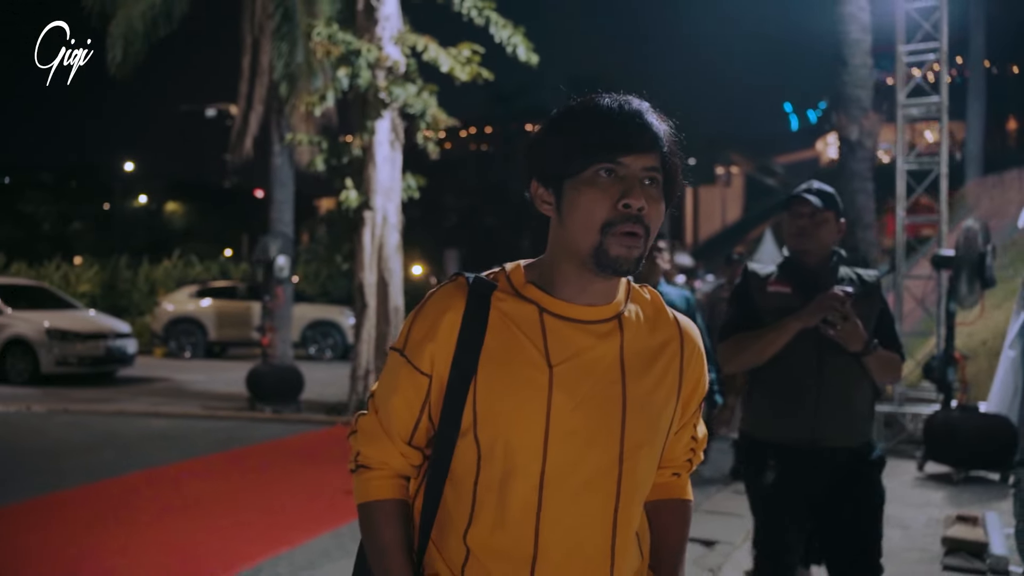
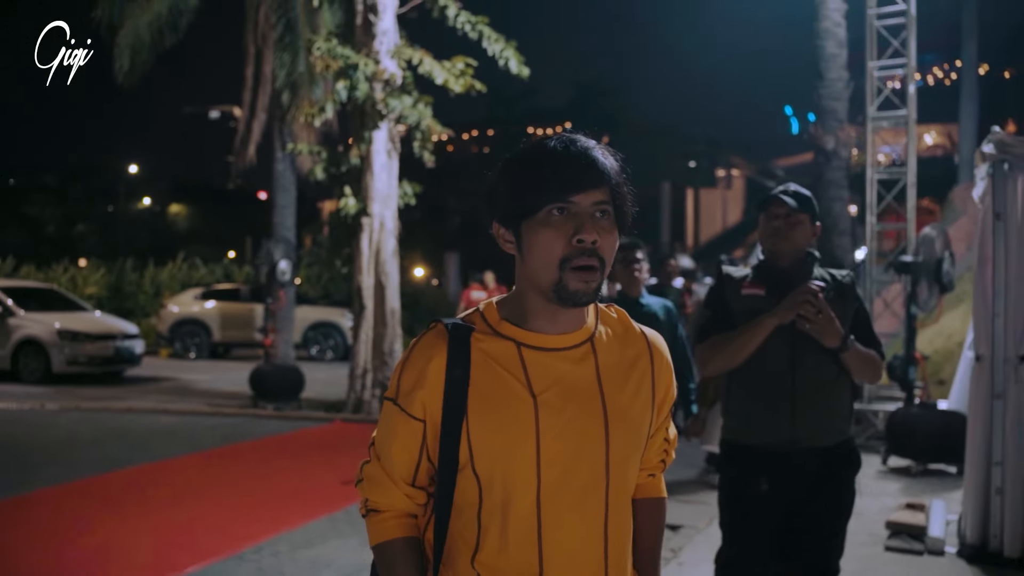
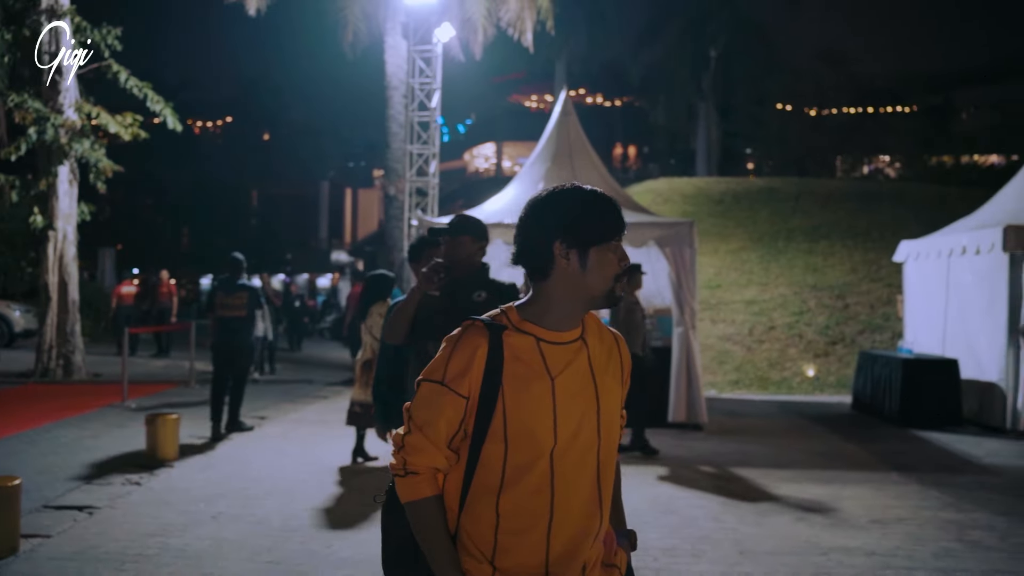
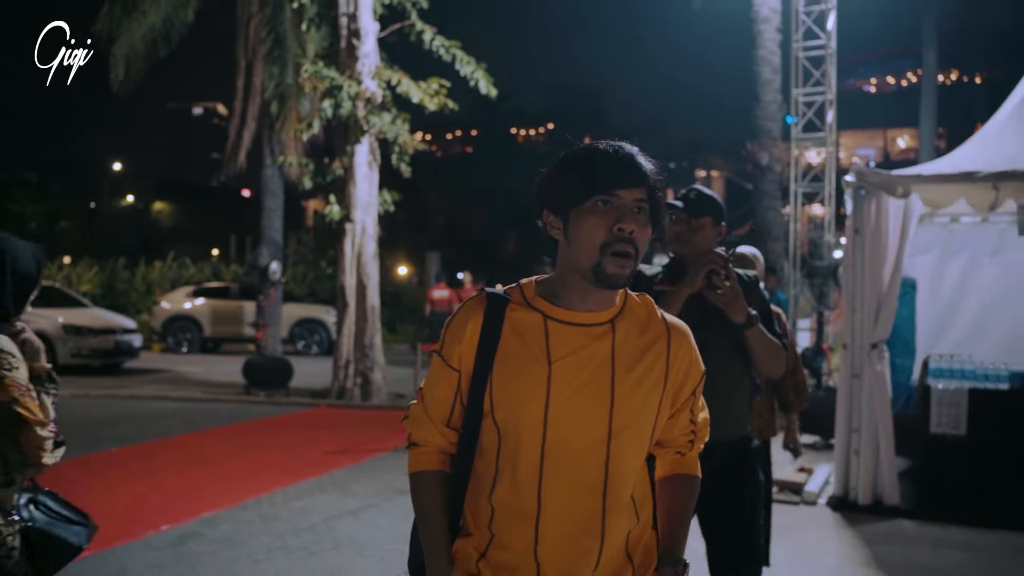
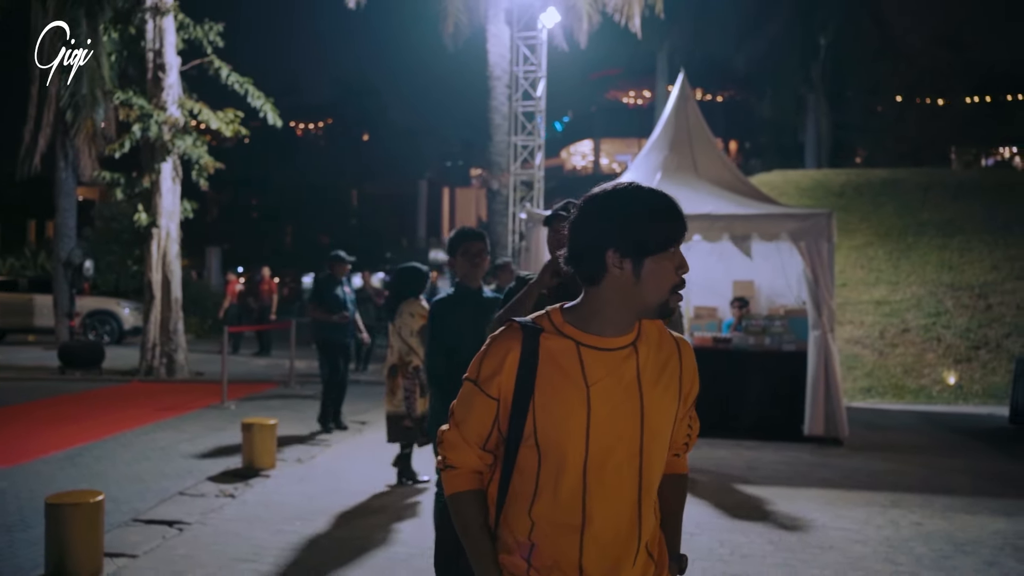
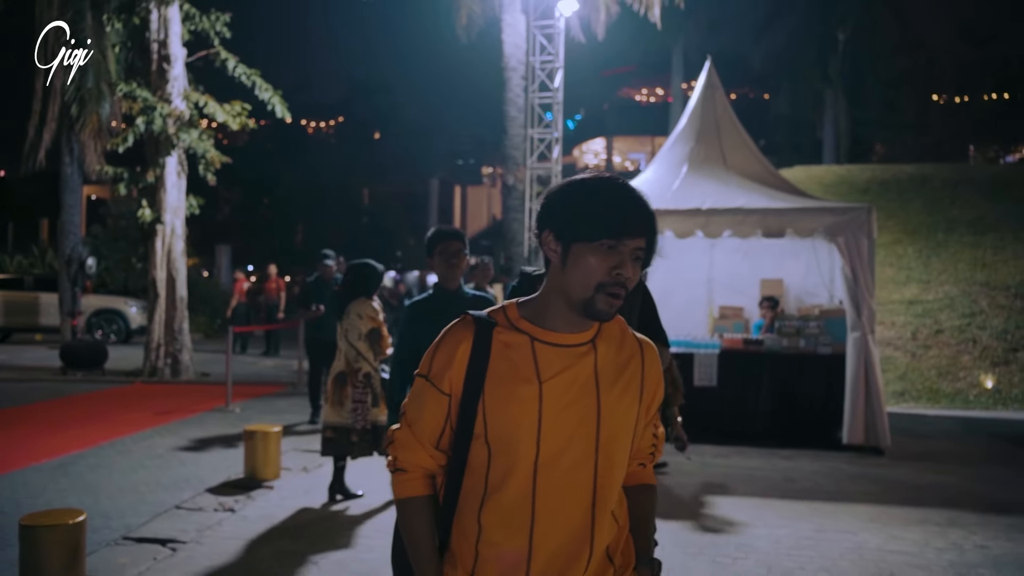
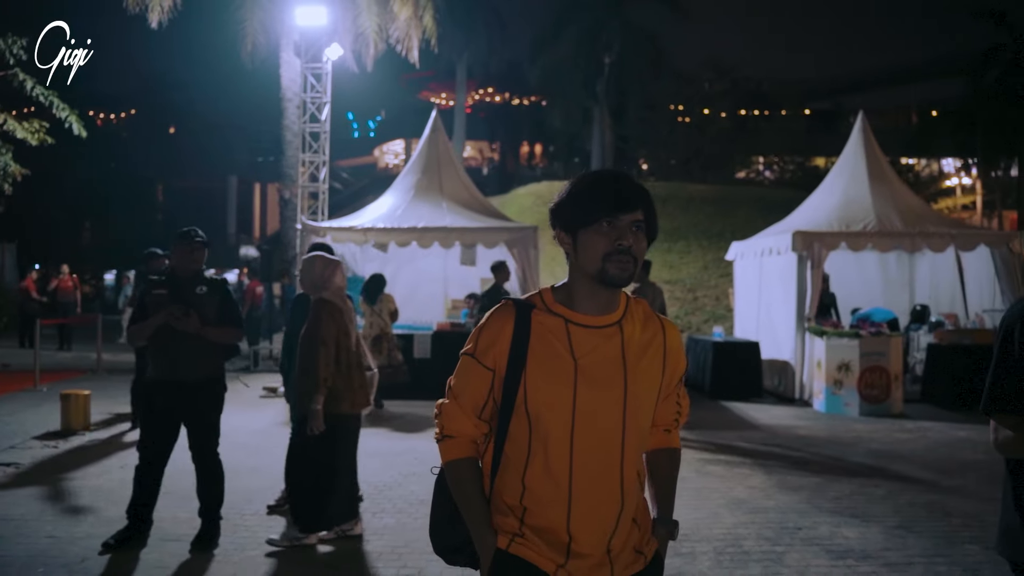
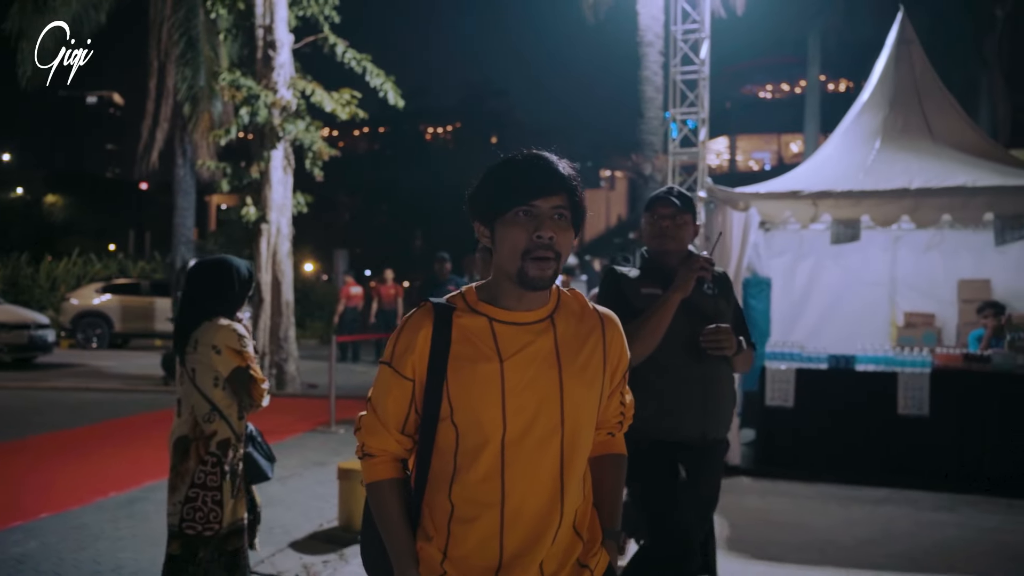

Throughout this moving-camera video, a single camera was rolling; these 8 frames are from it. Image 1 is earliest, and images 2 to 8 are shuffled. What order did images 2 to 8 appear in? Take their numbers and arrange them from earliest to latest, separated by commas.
2, 4, 8, 6, 5, 3, 7
